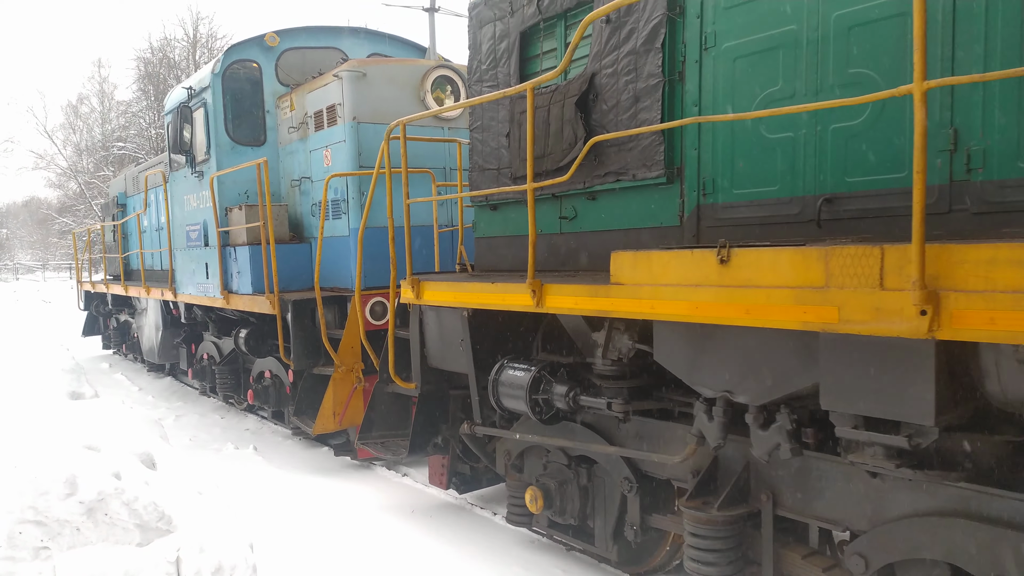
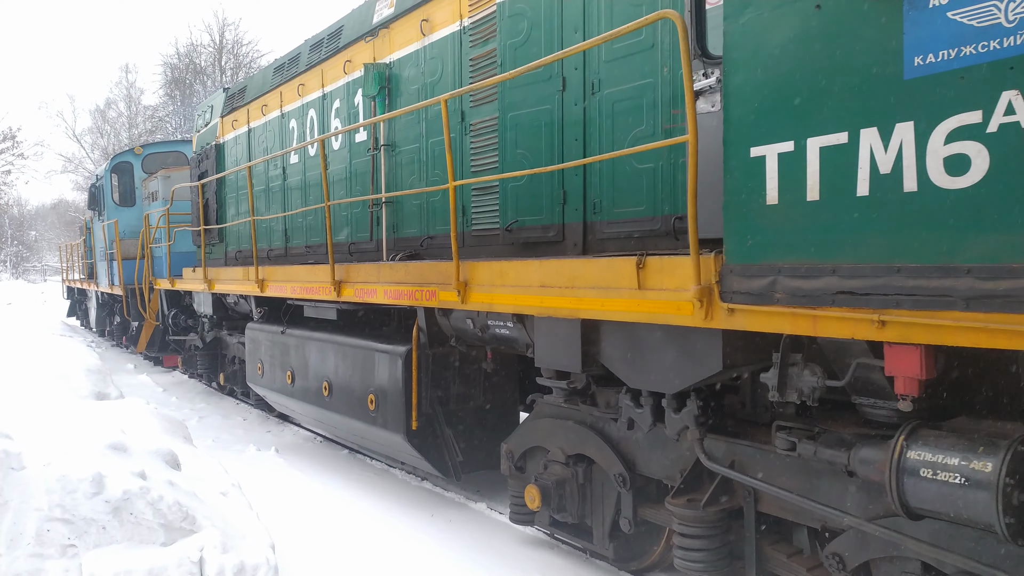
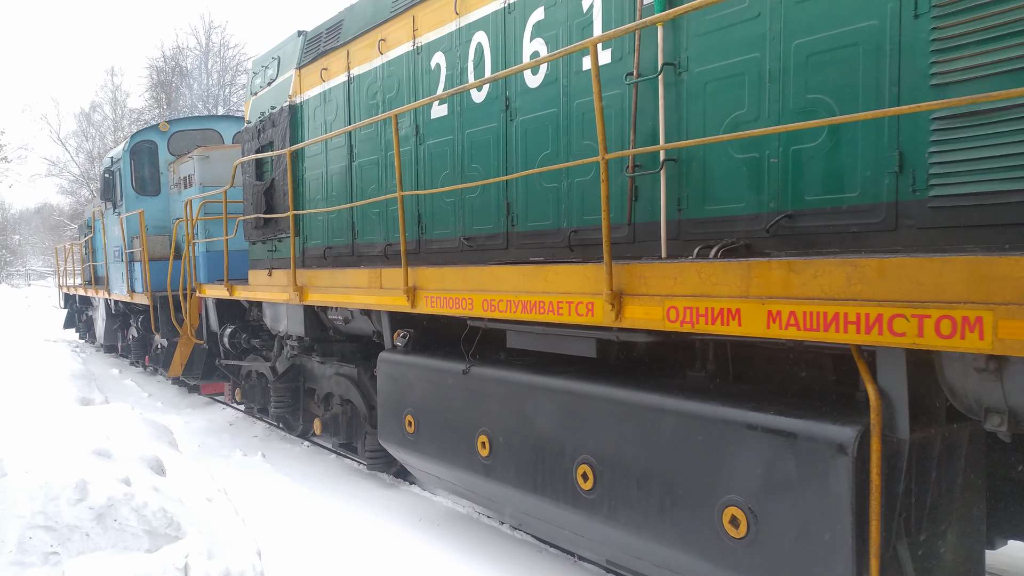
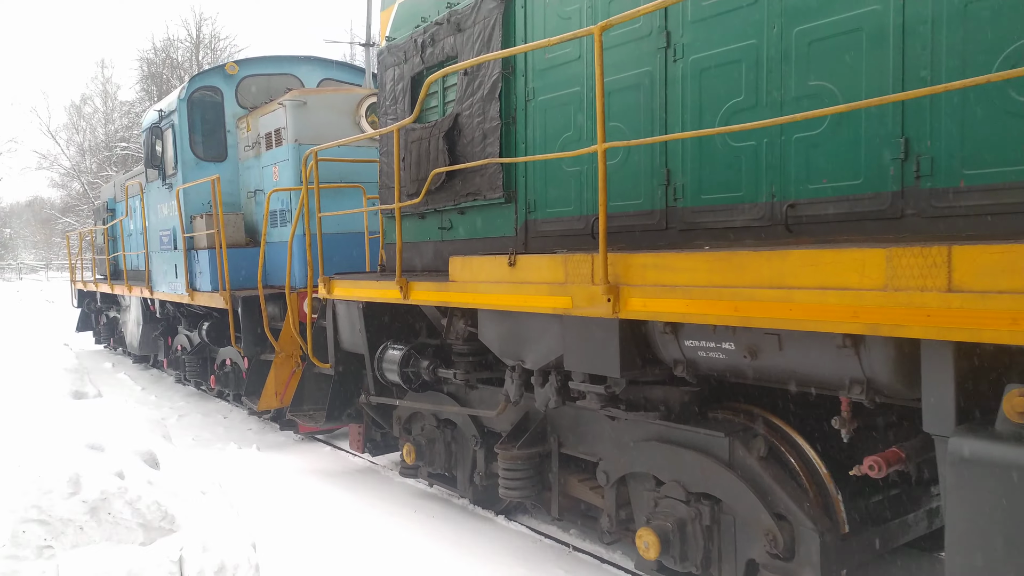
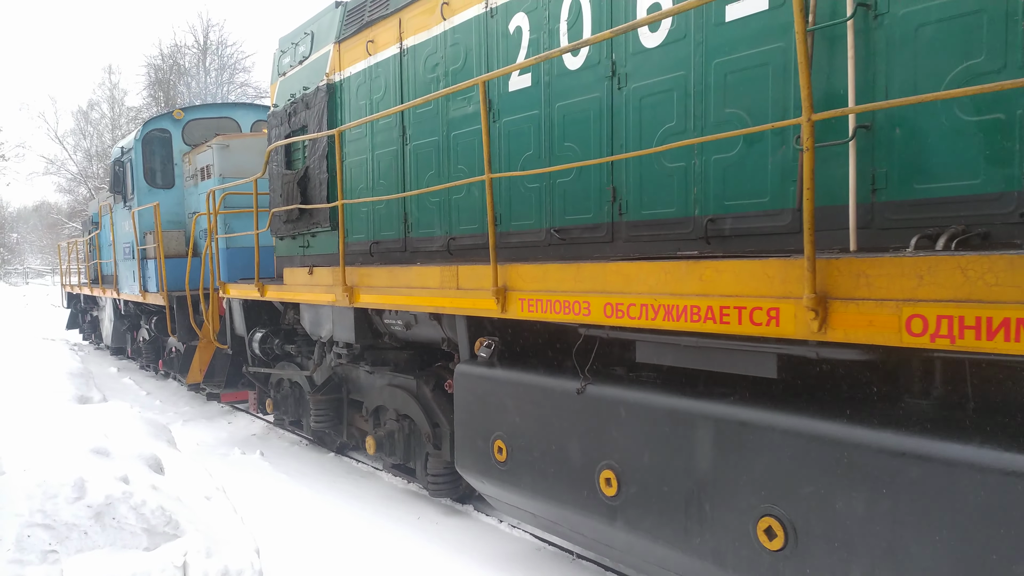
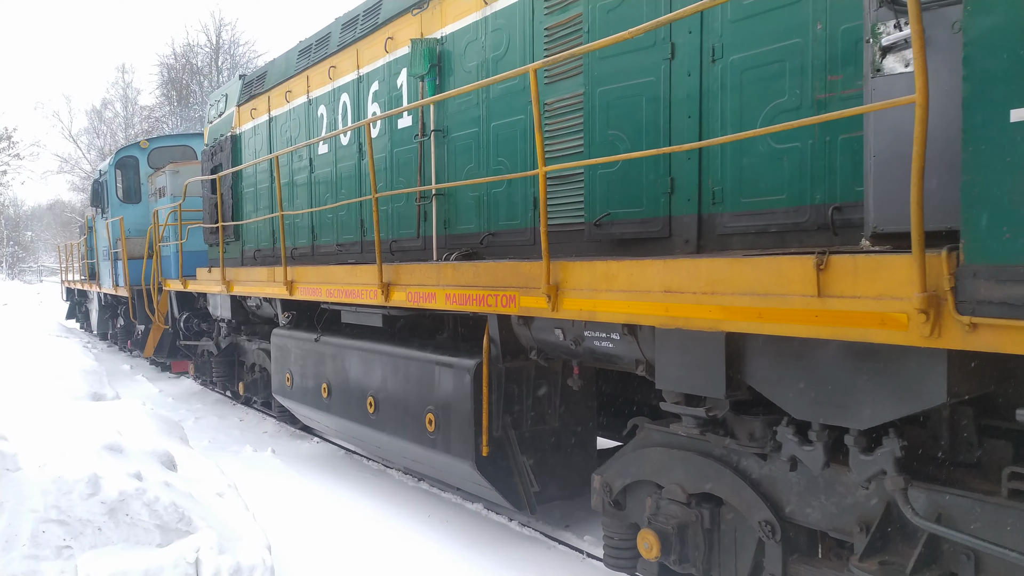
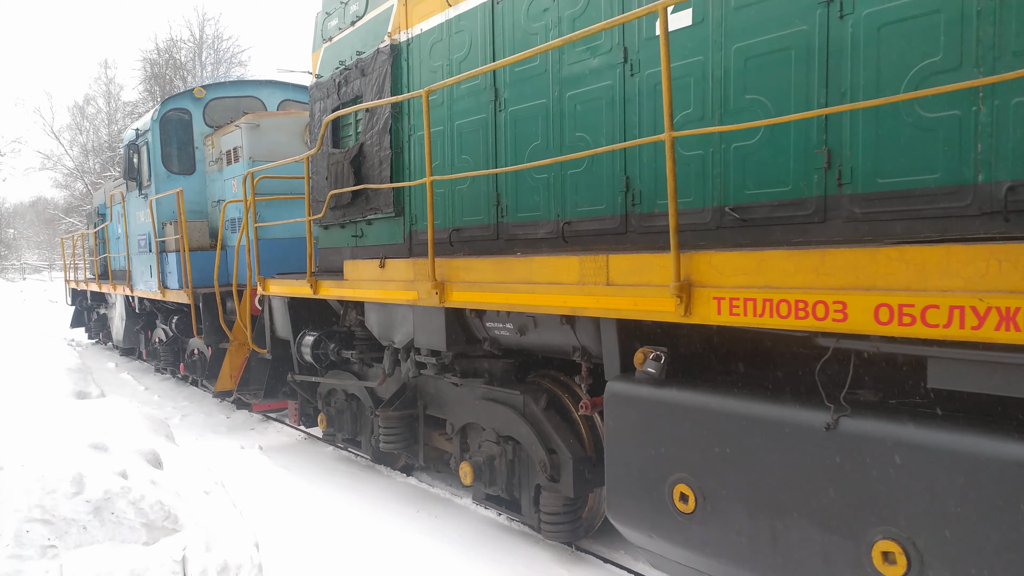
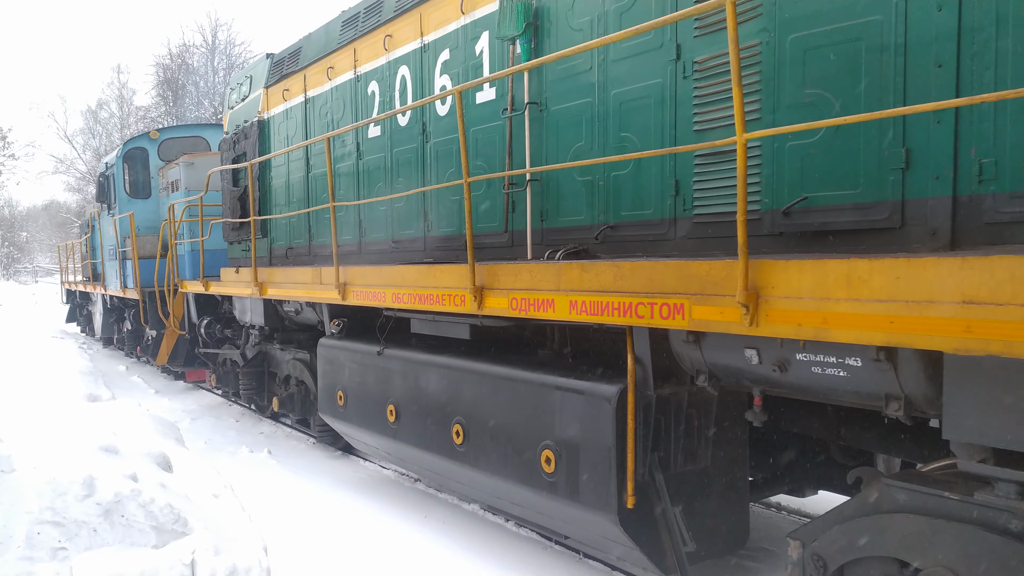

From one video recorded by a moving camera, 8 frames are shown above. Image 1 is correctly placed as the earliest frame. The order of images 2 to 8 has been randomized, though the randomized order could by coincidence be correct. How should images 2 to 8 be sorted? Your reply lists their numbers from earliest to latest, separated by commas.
4, 7, 5, 3, 8, 6, 2
